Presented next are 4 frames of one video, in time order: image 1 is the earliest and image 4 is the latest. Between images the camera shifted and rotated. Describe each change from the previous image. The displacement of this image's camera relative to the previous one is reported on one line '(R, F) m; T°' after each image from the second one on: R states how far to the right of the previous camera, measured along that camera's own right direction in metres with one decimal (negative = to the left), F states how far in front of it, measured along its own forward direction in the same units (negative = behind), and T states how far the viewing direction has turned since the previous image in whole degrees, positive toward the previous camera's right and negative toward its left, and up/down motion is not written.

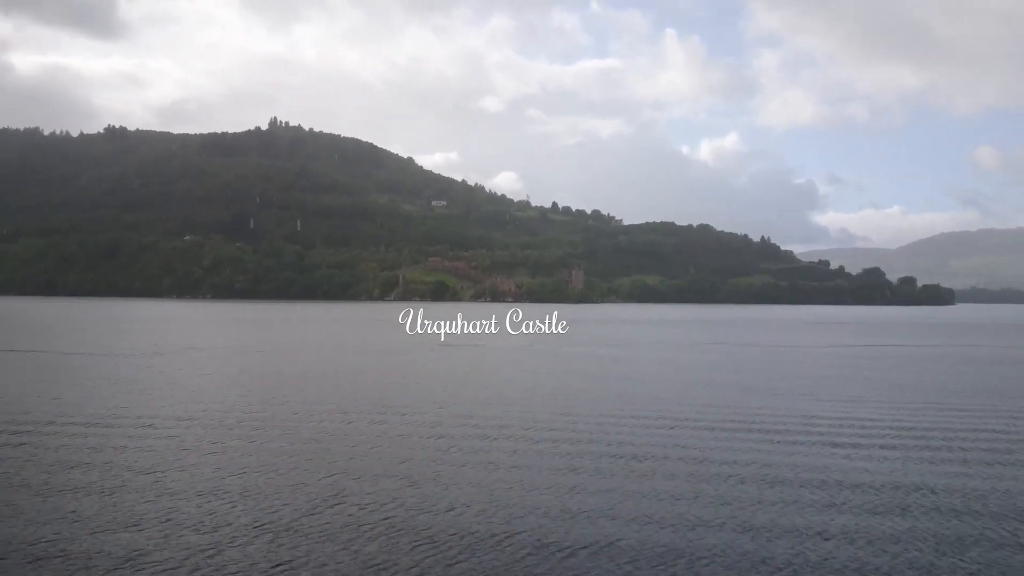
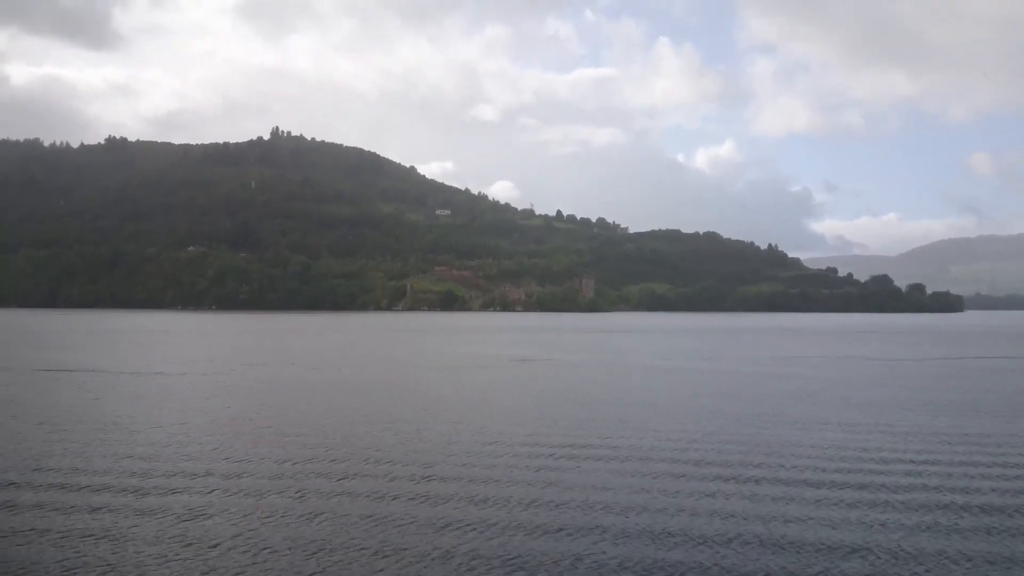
(-2.6, +2.2) m; 0°
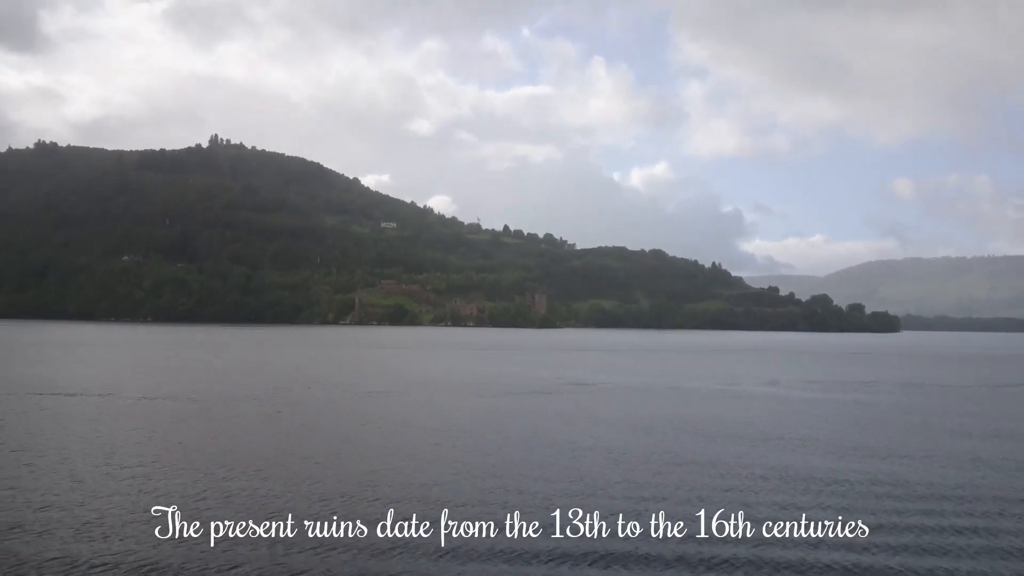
(-4.0, +4.1) m; +4°
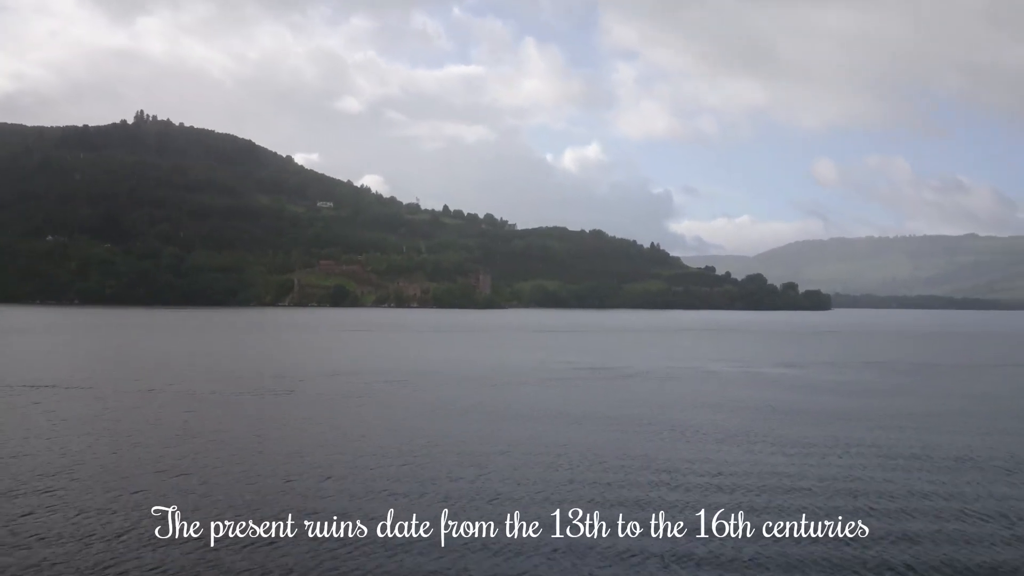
(-3.2, +2.2) m; +4°
